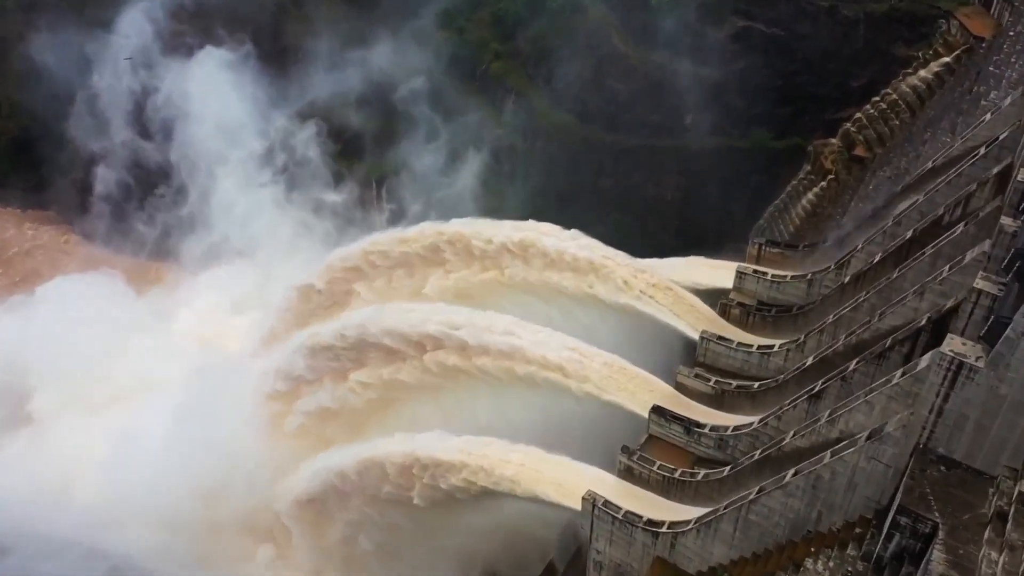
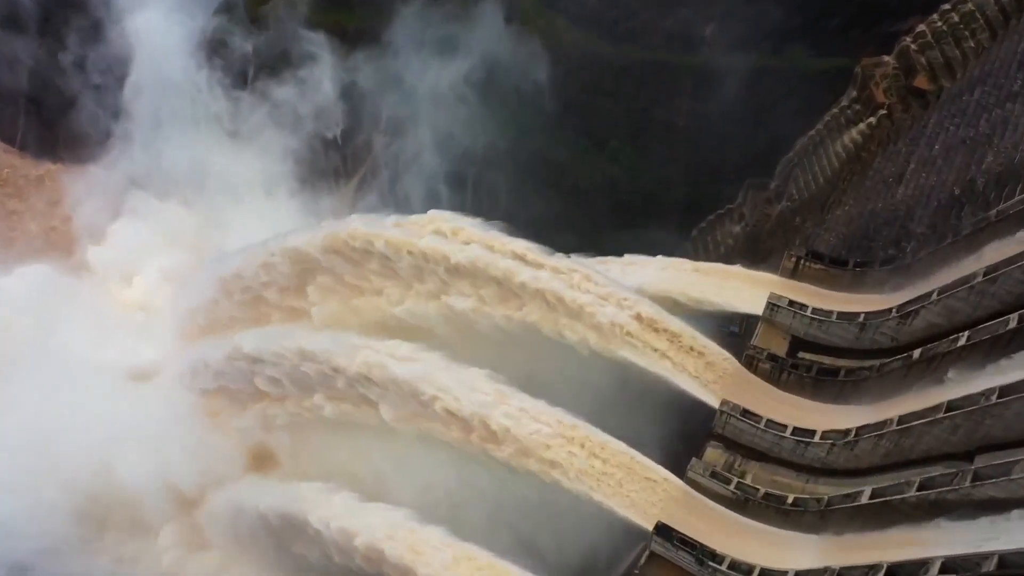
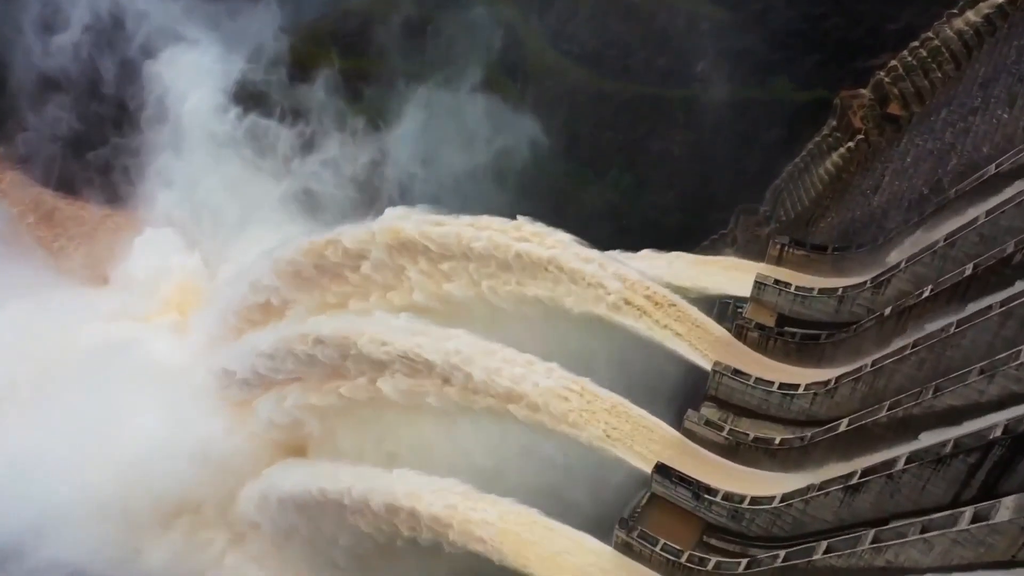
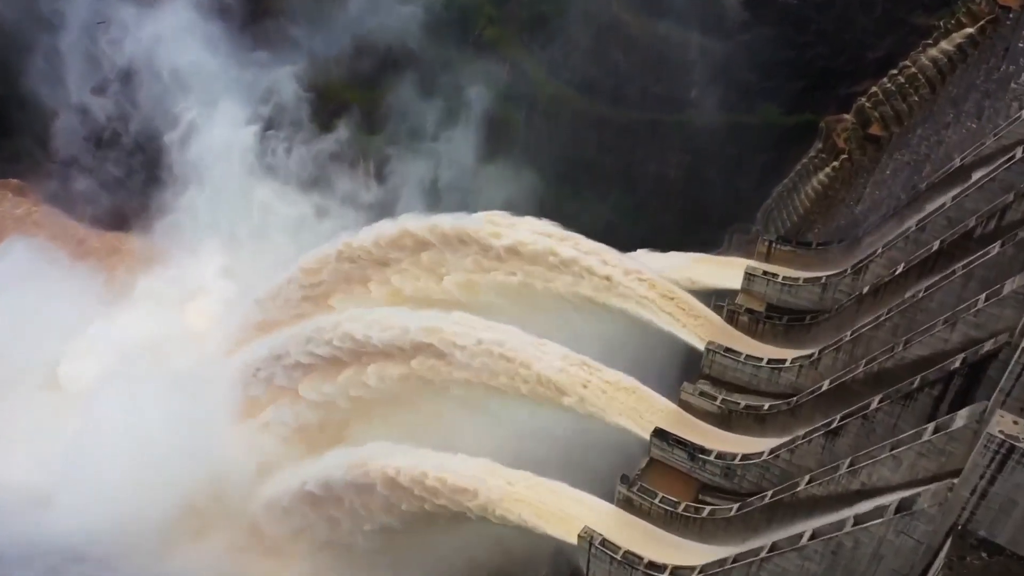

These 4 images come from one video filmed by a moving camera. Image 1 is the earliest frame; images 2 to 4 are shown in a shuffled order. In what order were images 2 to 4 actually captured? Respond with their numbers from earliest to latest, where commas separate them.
4, 3, 2
